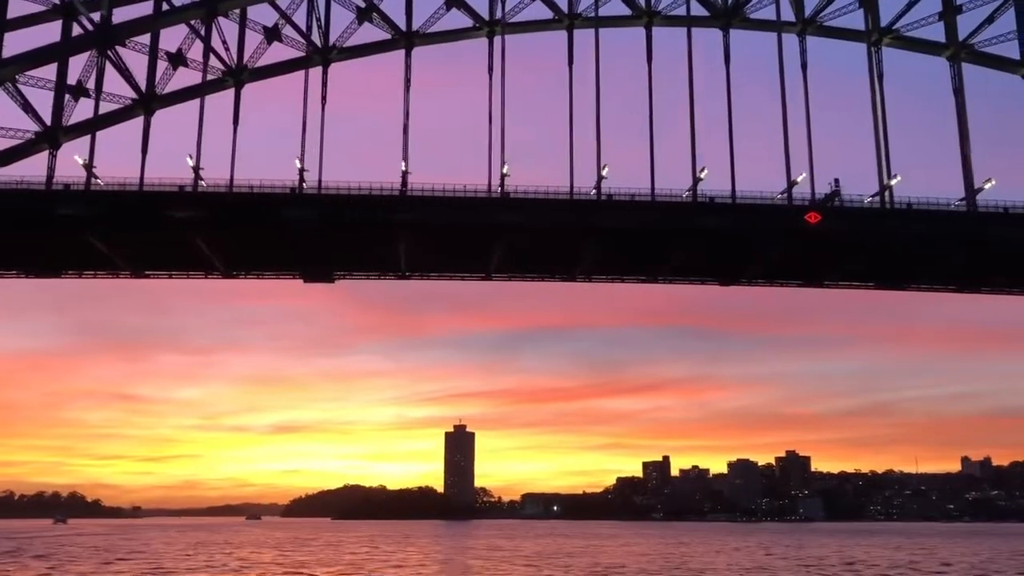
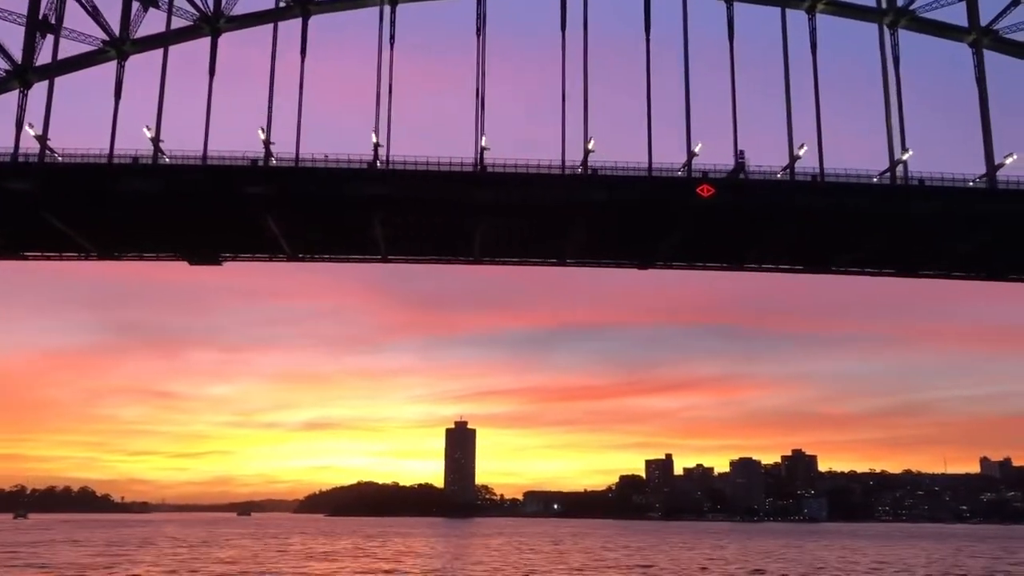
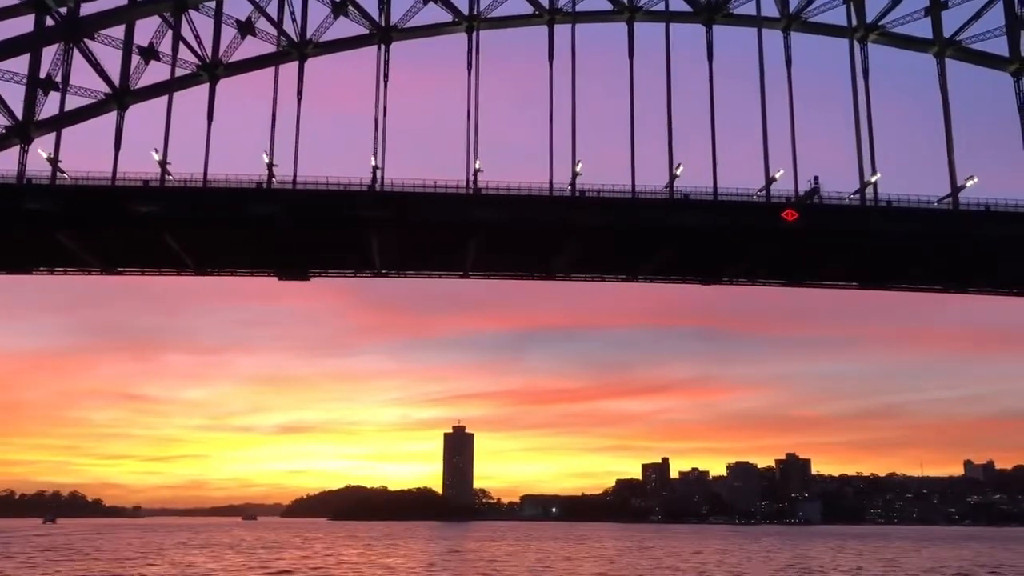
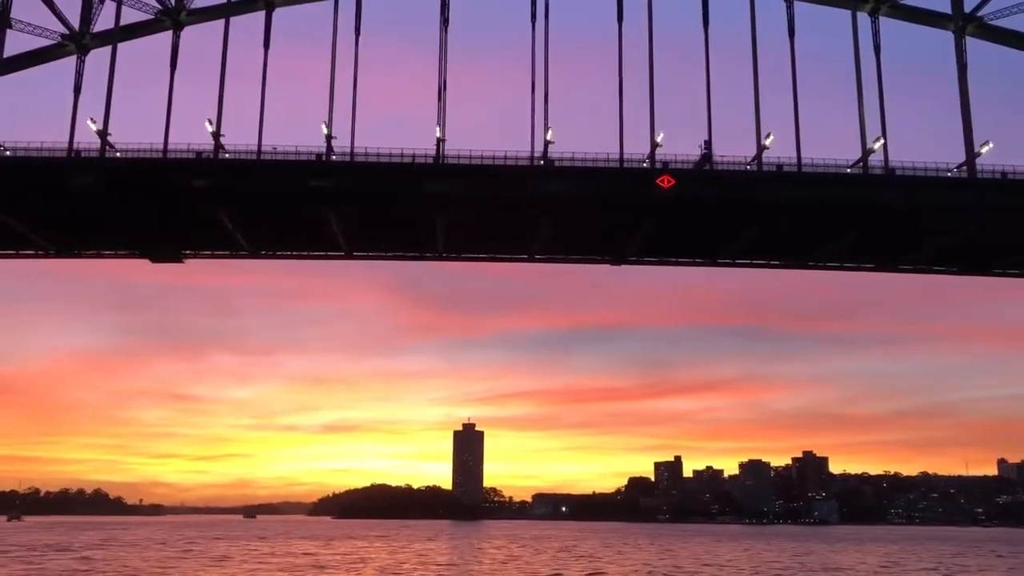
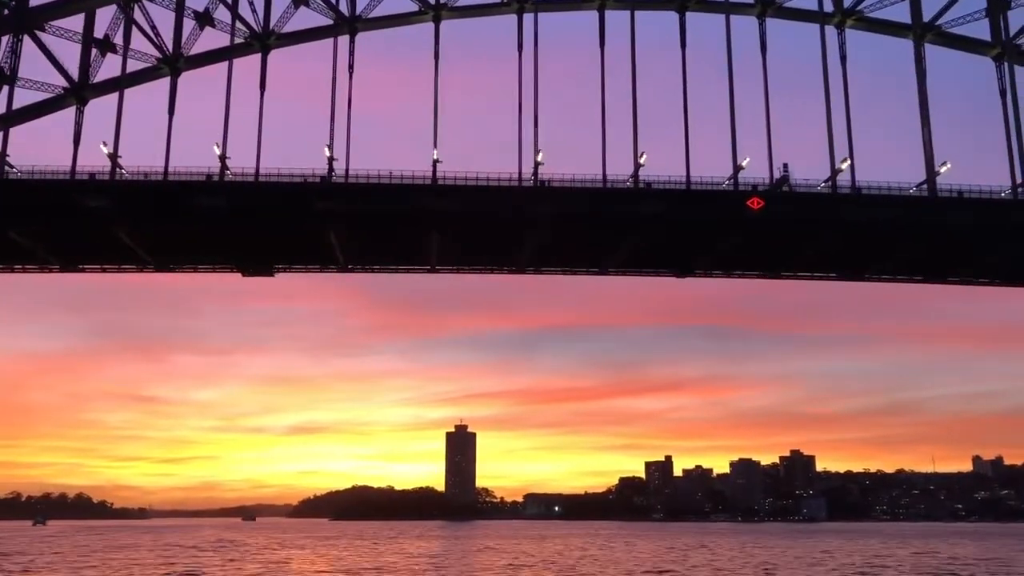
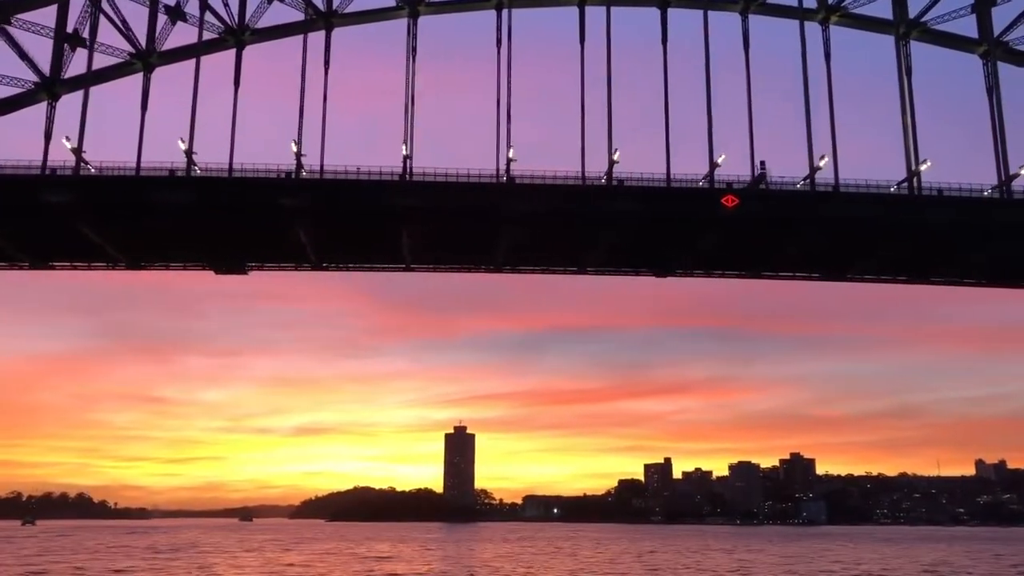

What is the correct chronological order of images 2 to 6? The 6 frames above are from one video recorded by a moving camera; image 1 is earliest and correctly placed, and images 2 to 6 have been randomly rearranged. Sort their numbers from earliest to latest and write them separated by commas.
3, 5, 6, 2, 4
